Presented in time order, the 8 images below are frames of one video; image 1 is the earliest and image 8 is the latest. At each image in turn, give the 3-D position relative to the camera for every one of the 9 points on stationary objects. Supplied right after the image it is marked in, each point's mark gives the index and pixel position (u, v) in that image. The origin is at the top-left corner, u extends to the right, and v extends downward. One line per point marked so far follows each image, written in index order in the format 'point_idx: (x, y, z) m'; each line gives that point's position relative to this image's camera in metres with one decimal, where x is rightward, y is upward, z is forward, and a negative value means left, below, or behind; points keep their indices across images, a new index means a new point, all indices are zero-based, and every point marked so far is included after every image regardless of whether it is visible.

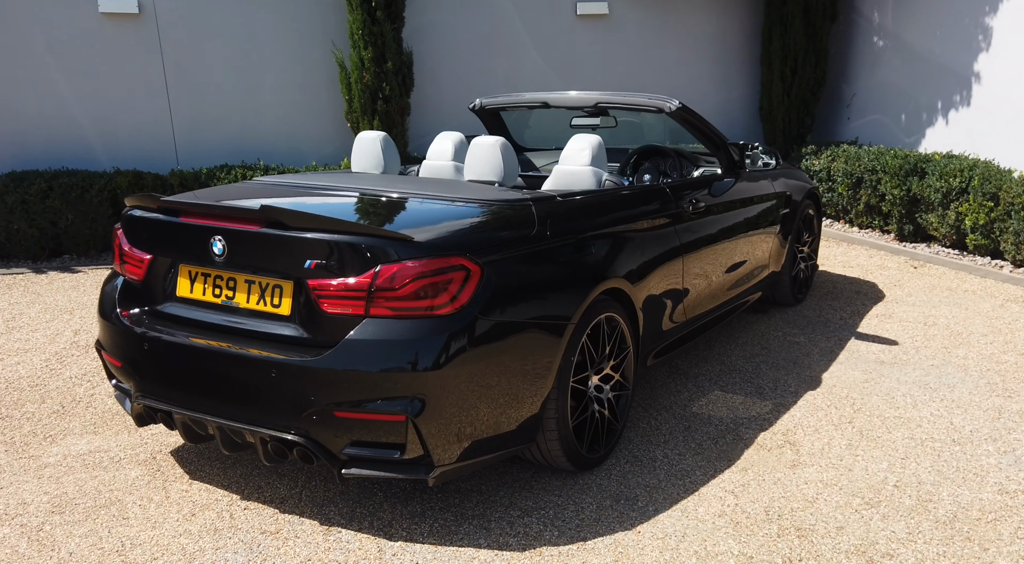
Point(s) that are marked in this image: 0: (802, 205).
0: (+2.1, +0.5, +5.5) m
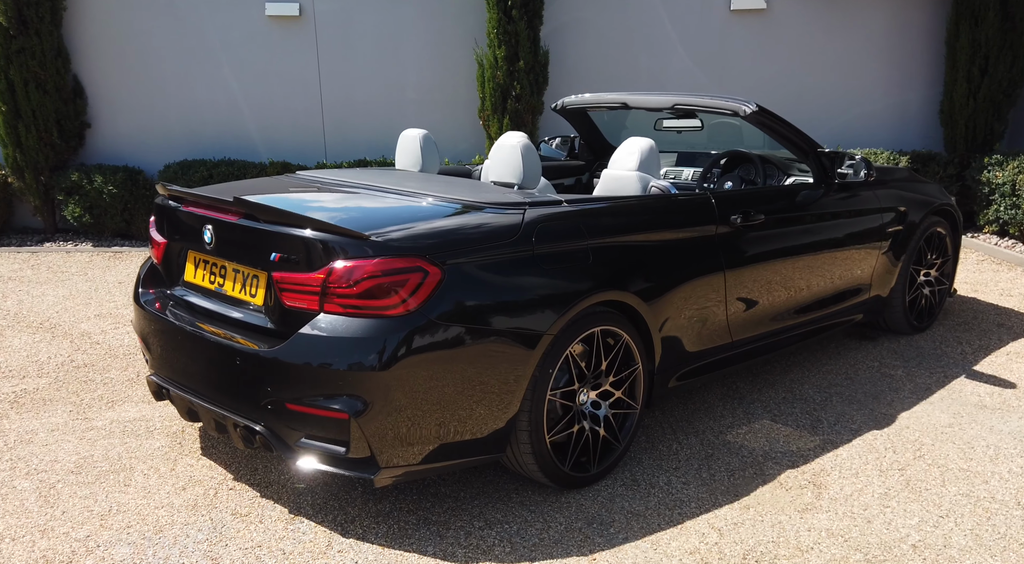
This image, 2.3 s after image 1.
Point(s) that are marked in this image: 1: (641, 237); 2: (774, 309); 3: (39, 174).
0: (+2.6, +0.4, +4.9) m
1: (+0.5, +0.2, +3.1) m
2: (+1.4, -0.1, +4.0) m
3: (-5.3, +1.2, +8.8) m
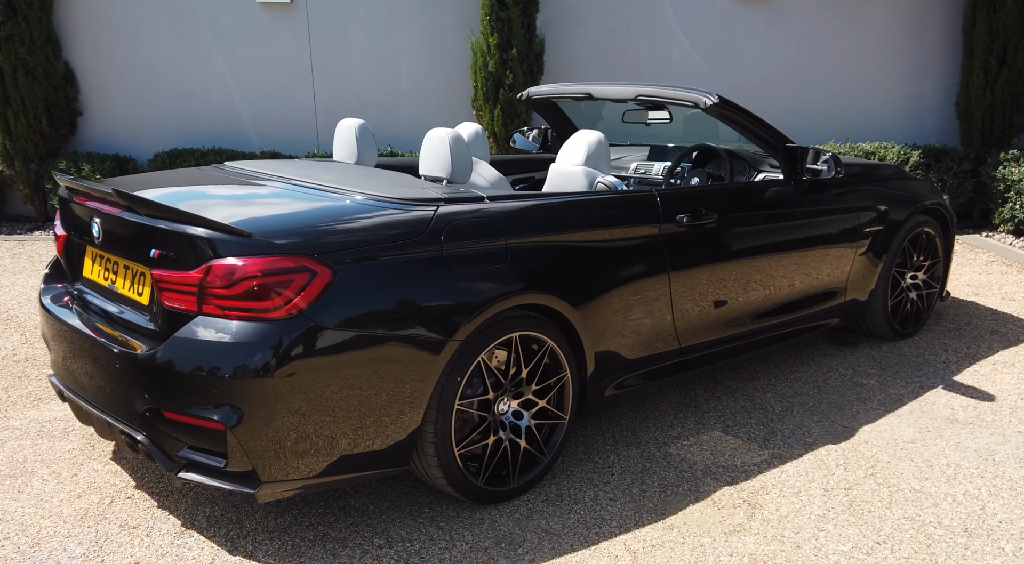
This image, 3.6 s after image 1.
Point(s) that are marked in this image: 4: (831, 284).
0: (+2.4, +0.4, +4.6) m
1: (+0.2, +0.2, +2.9) m
2: (+1.1, -0.1, +3.8) m
3: (-5.4, +1.3, +8.8) m
4: (+1.8, 0.0, +4.3) m
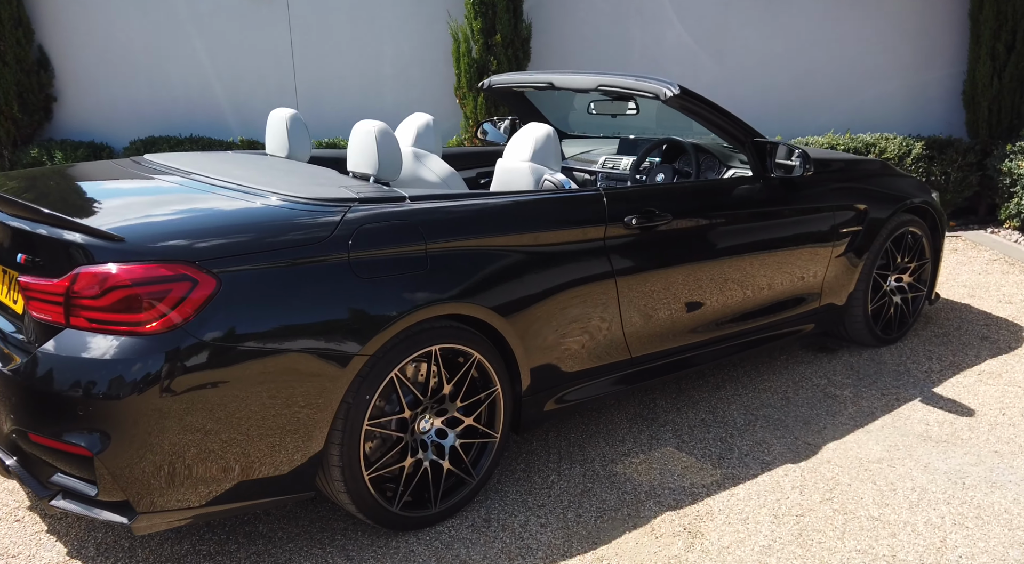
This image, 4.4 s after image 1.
0: (+2.1, +0.3, +4.4) m
1: (-0.1, +0.1, +2.7) m
2: (+0.8, -0.2, +3.6) m
3: (-5.6, +1.5, +8.6) m
4: (+1.5, 0.0, +4.0) m
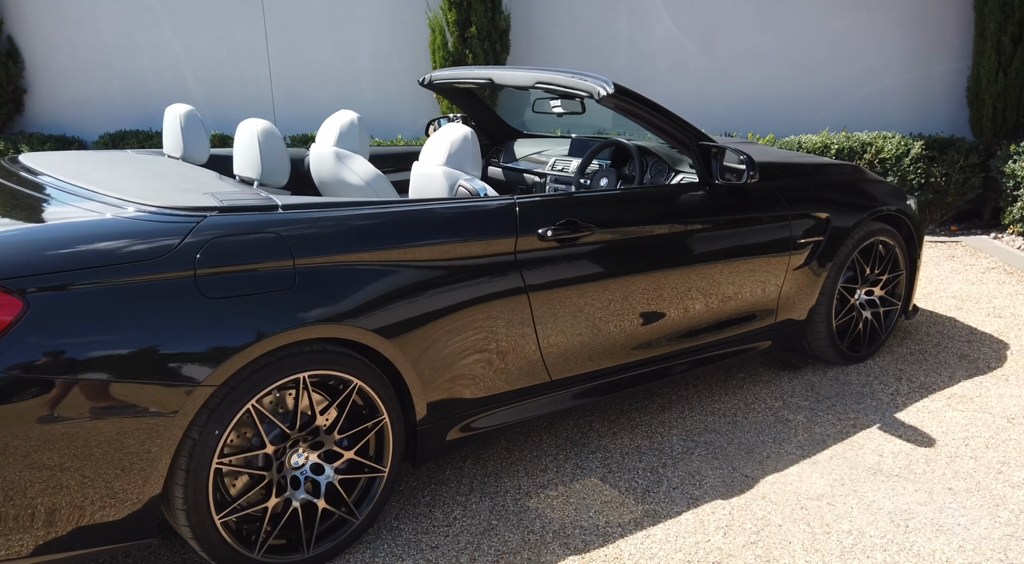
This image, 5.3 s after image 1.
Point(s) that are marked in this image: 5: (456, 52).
0: (+1.8, +0.3, +4.1) m
1: (-0.4, +0.1, +2.4) m
2: (+0.5, -0.2, +3.3) m
3: (-5.8, +1.5, +8.4) m
4: (+1.2, -0.1, +3.7) m
5: (-0.6, +2.4, +8.0) m
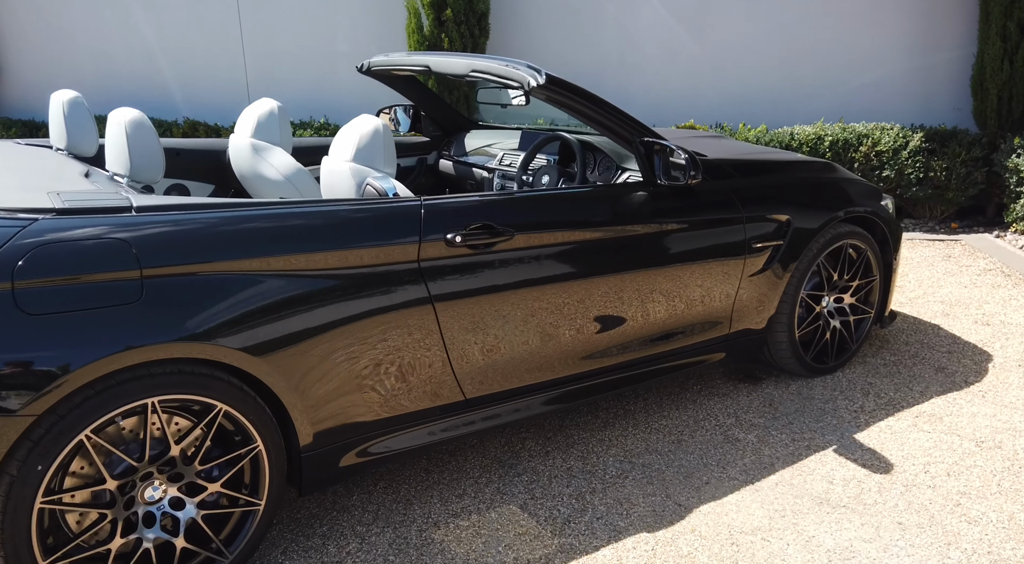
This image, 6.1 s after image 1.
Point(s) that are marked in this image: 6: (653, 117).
0: (+1.5, +0.2, +3.8) m
1: (-0.7, 0.0, +2.2) m
2: (+0.2, -0.3, +3.0) m
3: (-6.0, +1.7, +8.2) m
4: (+0.9, -0.1, +3.5) m
5: (-0.8, +2.4, +7.8) m
6: (+1.6, +1.9, +9.1) m
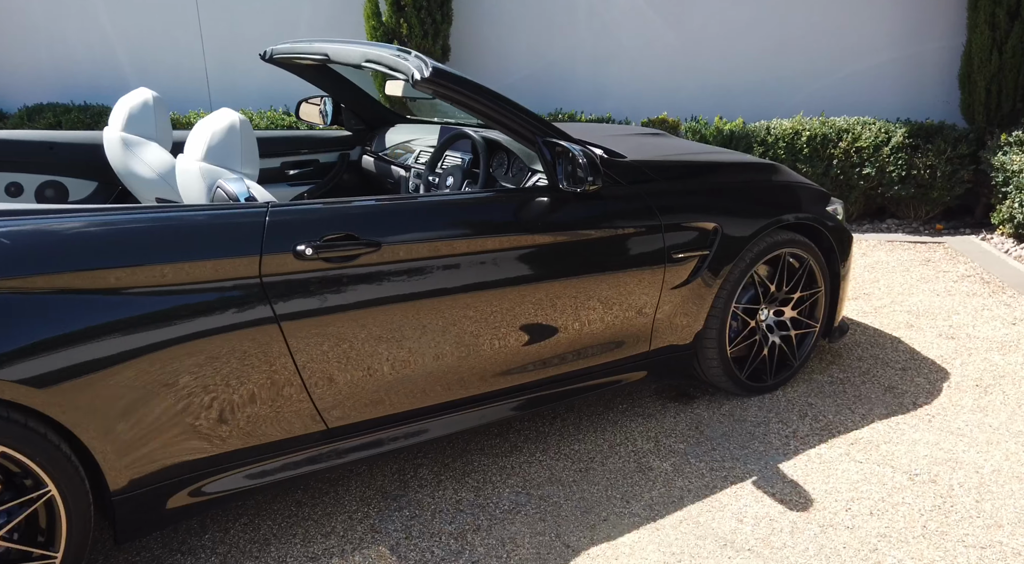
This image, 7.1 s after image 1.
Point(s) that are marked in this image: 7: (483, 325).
0: (+1.1, +0.2, +3.5) m
1: (-1.1, 0.0, +1.9) m
2: (-0.2, -0.3, +2.7) m
3: (-6.4, +1.7, +8.0) m
4: (+0.5, -0.2, +3.2) m
5: (-1.1, +2.5, +7.4) m
6: (+1.3, +2.0, +8.8) m
7: (-0.1, -0.2, +2.8) m
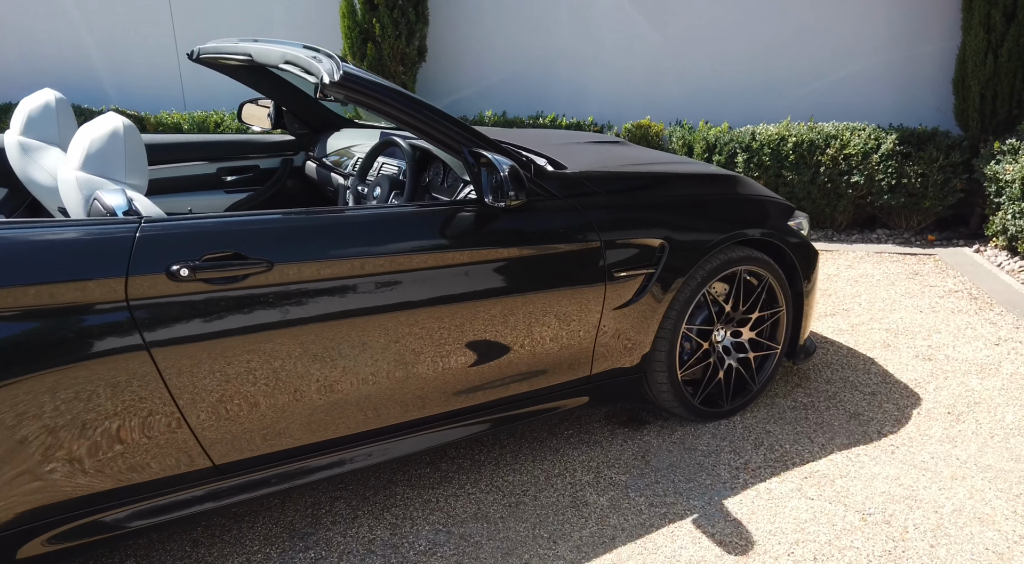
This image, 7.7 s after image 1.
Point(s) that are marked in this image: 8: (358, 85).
0: (+0.9, +0.1, +3.3) m
1: (-1.4, -0.1, +1.7) m
2: (-0.5, -0.4, +2.5) m
3: (-6.6, +1.7, +7.8) m
4: (+0.2, -0.3, +3.0) m
5: (-1.4, +2.4, +7.2) m
6: (+1.1, +1.9, +8.6) m
7: (-0.4, -0.2, +2.5) m
8: (-0.5, +0.6, +2.5) m
